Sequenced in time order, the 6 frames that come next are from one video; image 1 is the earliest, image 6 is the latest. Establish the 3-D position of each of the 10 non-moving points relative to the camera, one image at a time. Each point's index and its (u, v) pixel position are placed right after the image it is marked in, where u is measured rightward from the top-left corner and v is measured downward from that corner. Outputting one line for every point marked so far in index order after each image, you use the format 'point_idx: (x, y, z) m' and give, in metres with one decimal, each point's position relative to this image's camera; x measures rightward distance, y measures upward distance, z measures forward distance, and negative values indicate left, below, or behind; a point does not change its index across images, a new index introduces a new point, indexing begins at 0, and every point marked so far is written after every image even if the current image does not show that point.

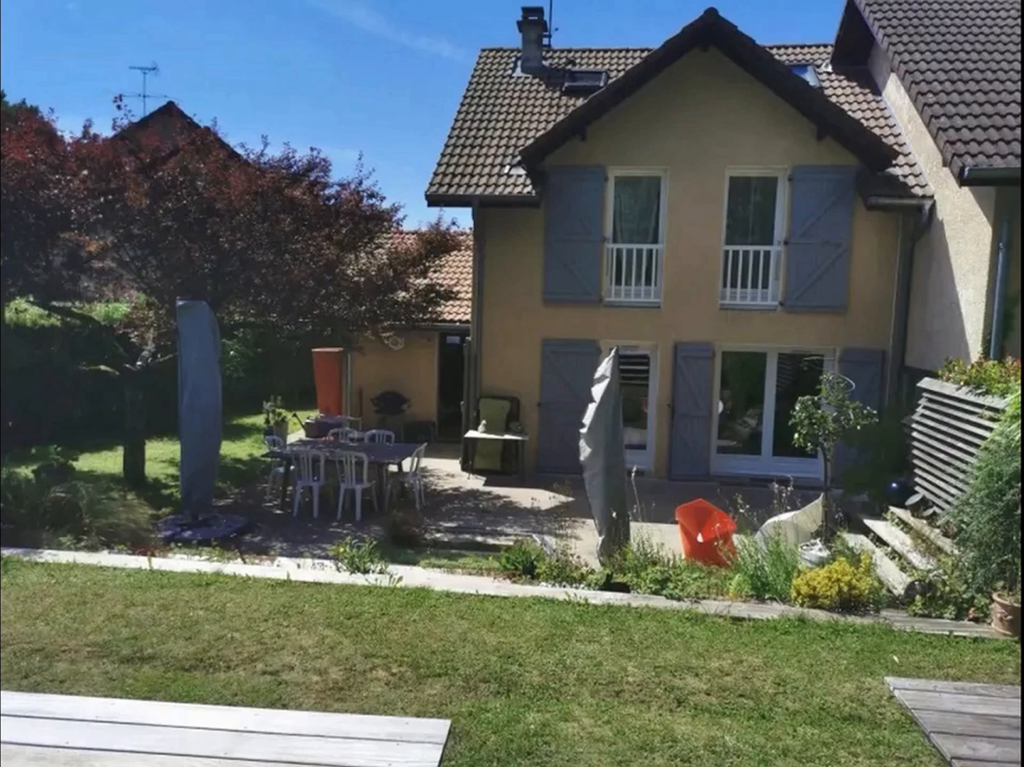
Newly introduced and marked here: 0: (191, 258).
0: (-3.5, +1.4, +9.6) m
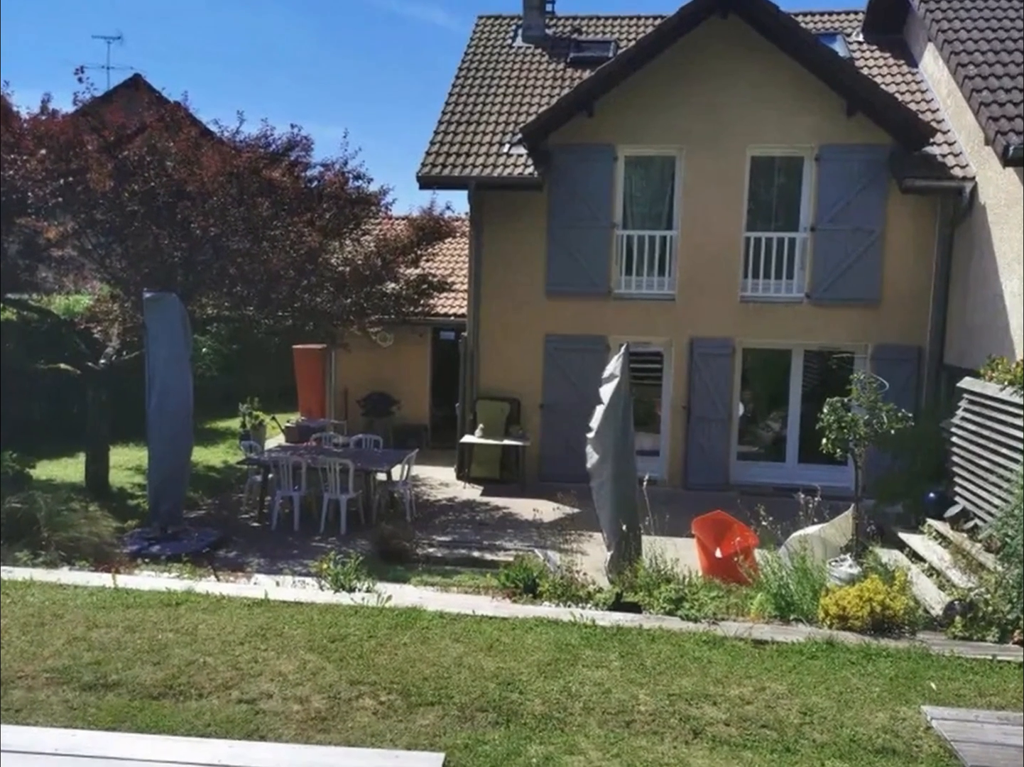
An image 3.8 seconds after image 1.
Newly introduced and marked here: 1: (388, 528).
0: (-3.5, +1.4, +8.8) m
1: (-1.4, -1.6, +9.7) m
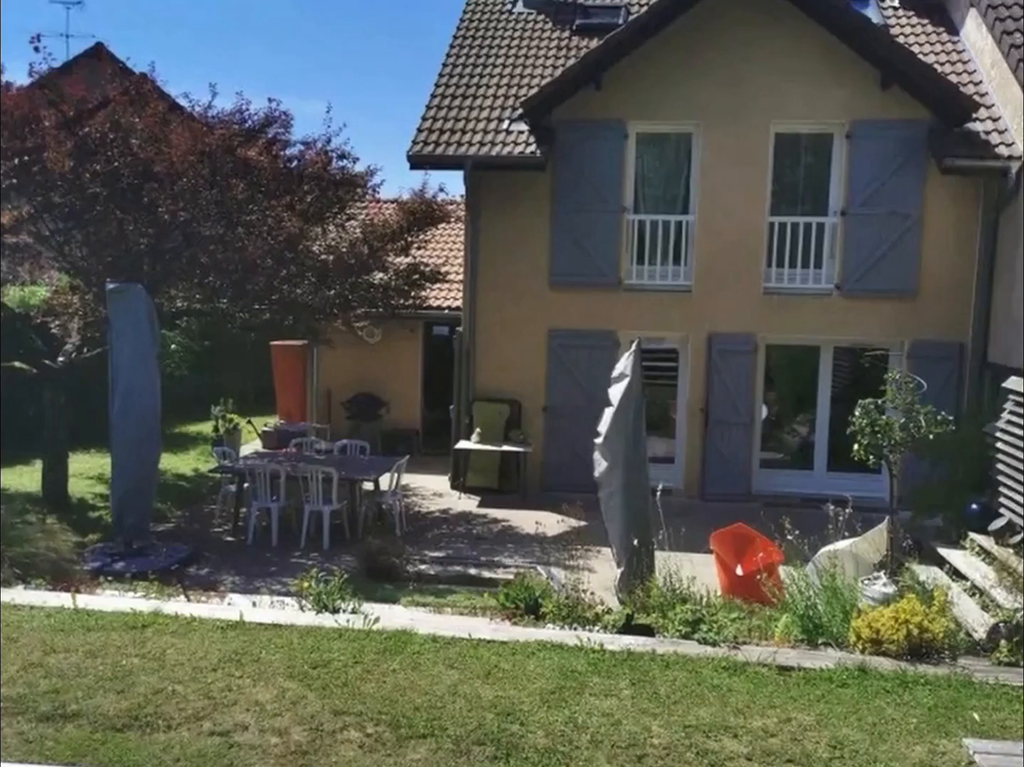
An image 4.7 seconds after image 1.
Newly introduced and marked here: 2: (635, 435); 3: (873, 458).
0: (-3.5, +1.4, +8.0) m
1: (-1.4, -1.6, +8.9) m
2: (+1.1, -0.4, +7.9) m
3: (+3.3, -0.7, +8.0) m
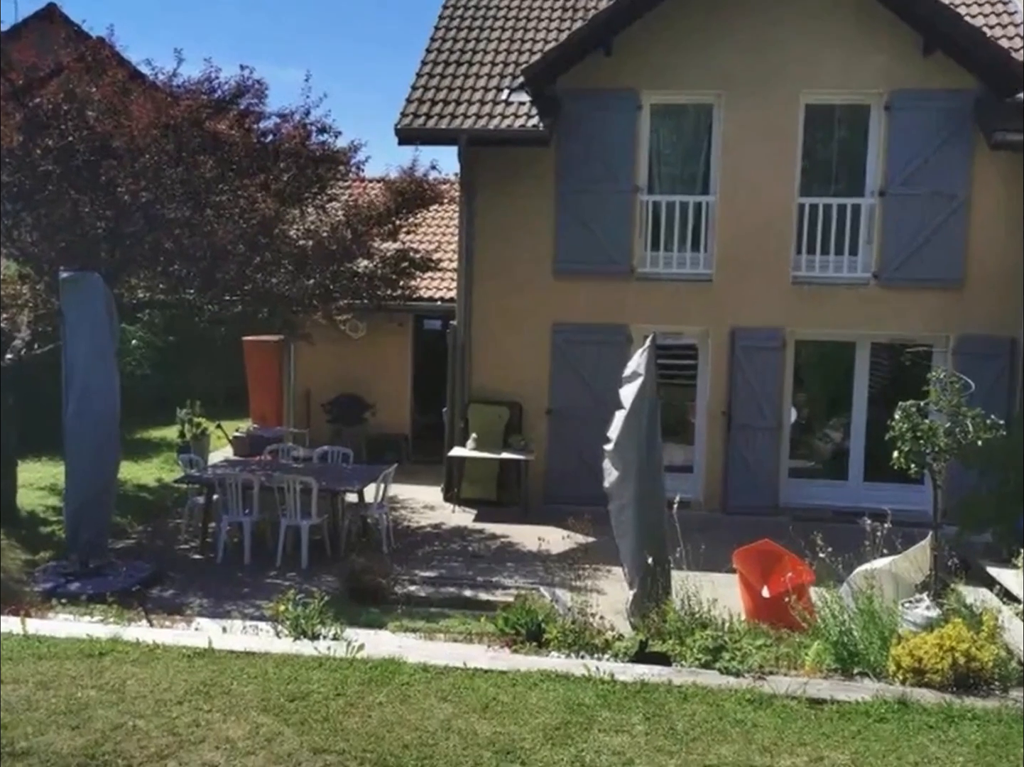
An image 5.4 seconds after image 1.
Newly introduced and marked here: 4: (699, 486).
0: (-3.5, +1.4, +7.2) m
1: (-1.4, -1.6, +8.1) m
2: (+1.1, -0.4, +7.1) m
3: (+3.3, -0.7, +7.2) m
4: (+2.2, -1.2, +10.5) m
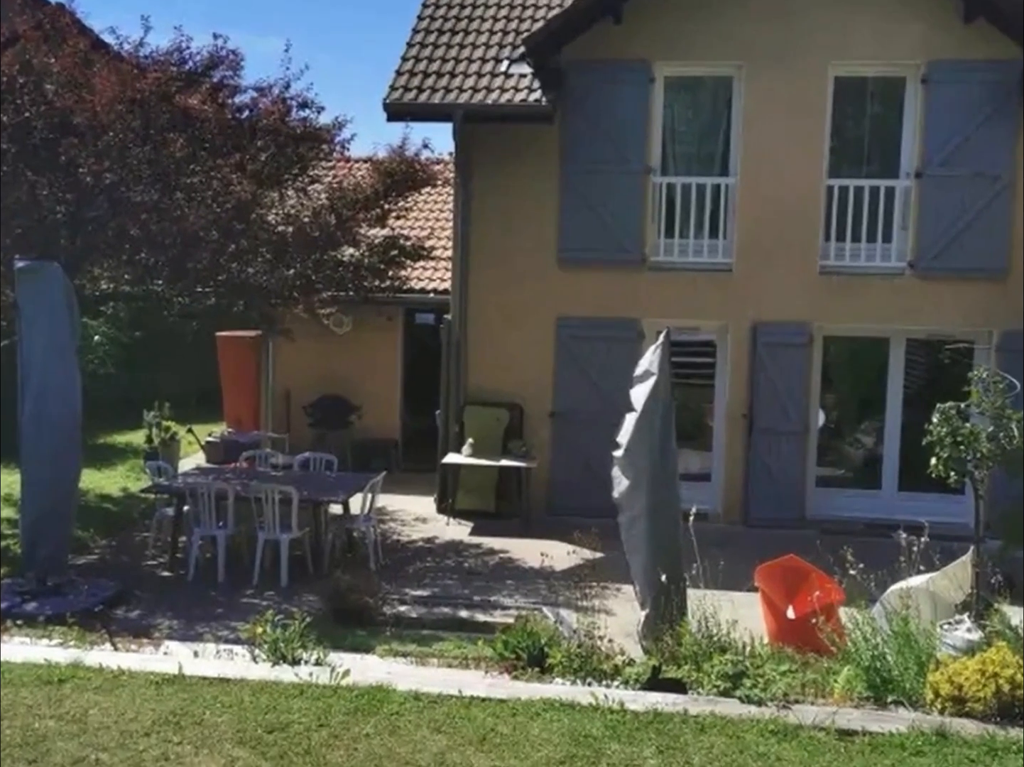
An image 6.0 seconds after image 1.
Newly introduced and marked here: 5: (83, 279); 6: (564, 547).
0: (-3.5, +1.4, +6.6) m
1: (-1.4, -1.6, +7.4) m
2: (+1.1, -0.4, +6.4) m
3: (+3.3, -0.7, +6.6) m
4: (+2.2, -1.2, +9.8) m
5: (-3.3, +0.8, +7.0) m
6: (+0.5, -1.6, +9.1) m
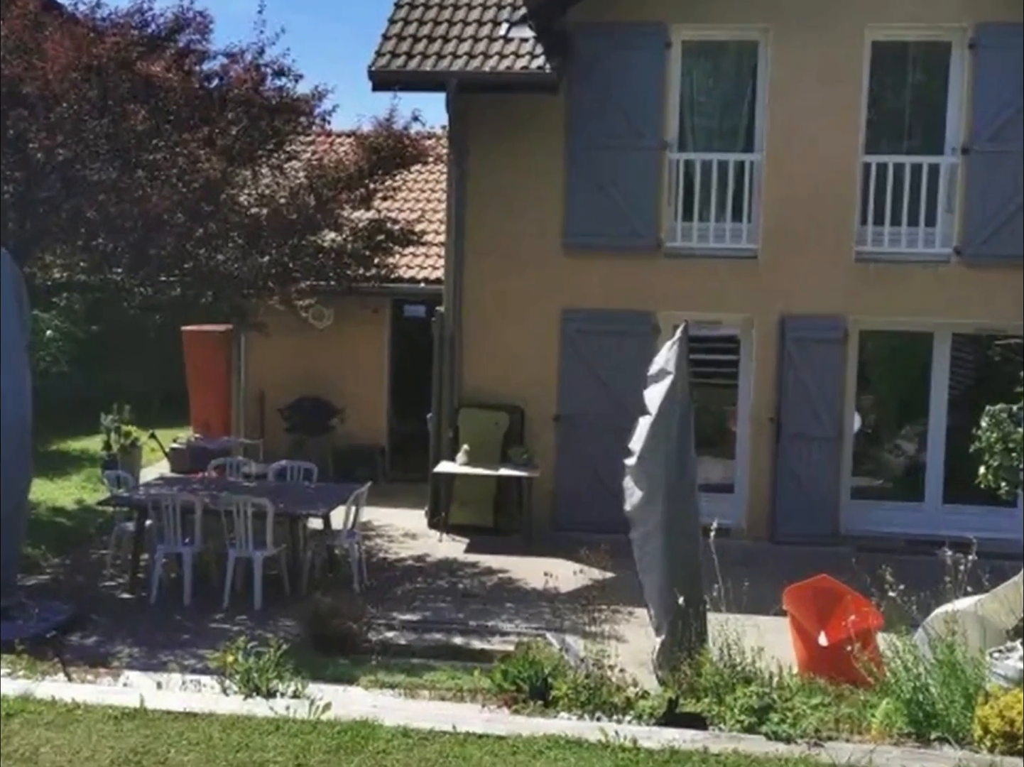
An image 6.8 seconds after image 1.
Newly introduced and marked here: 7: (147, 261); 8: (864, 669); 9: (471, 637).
0: (-3.5, +1.4, +6.0) m
1: (-1.4, -1.6, +6.8) m
2: (+1.1, -0.4, +5.8) m
3: (+3.3, -0.7, +5.9) m
4: (+2.2, -1.2, +9.2) m
5: (-3.3, +0.8, +6.3) m
6: (+0.5, -1.6, +8.4) m
7: (-2.7, +0.9, +6.8) m
8: (+2.3, -1.9, +5.8) m
9: (-0.3, -1.8, +6.6) m
